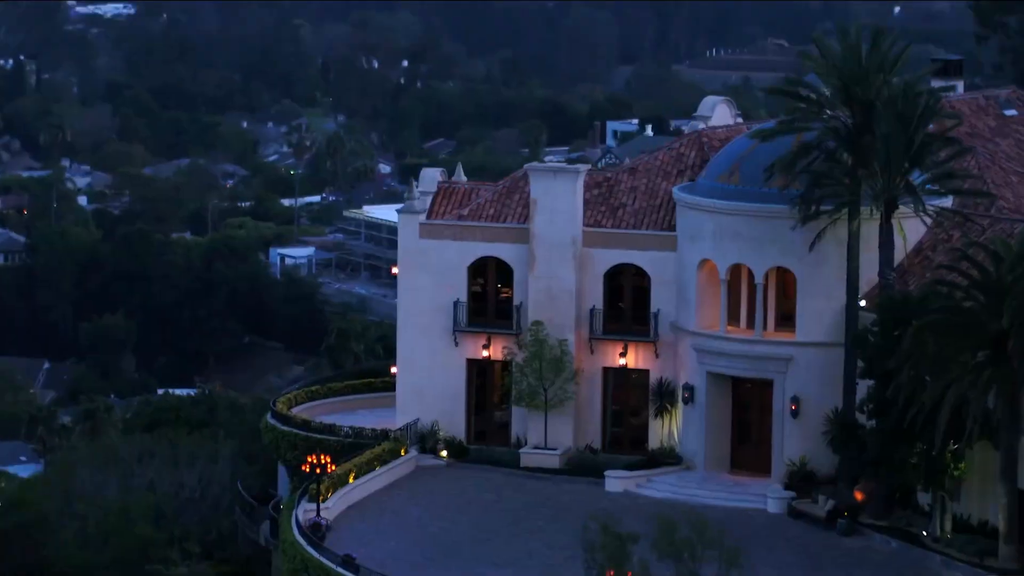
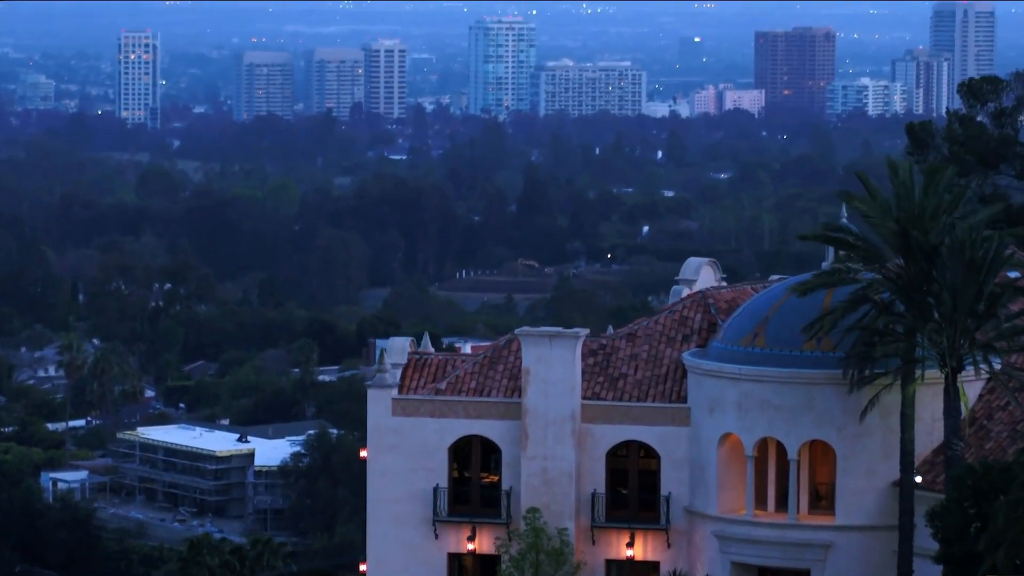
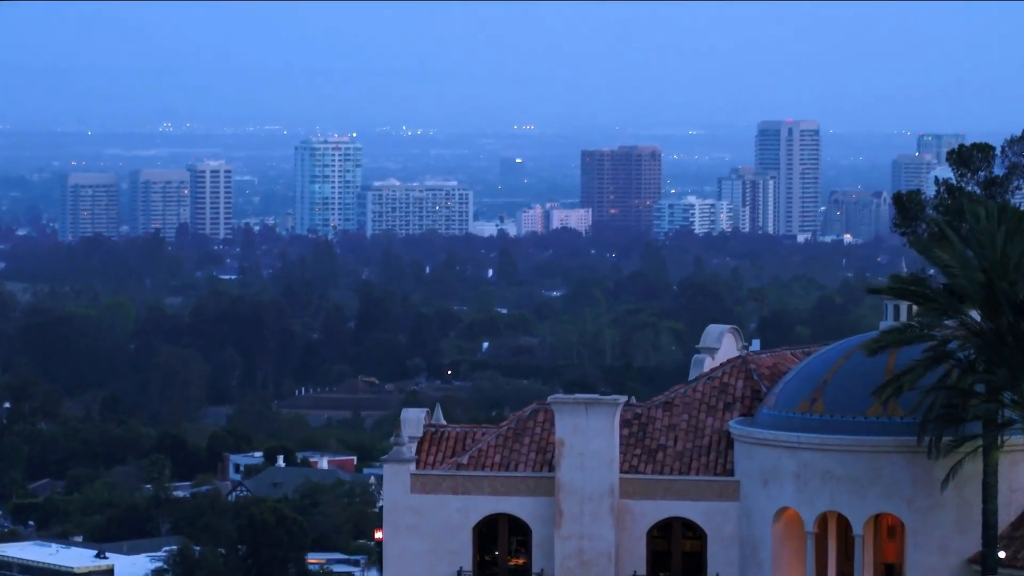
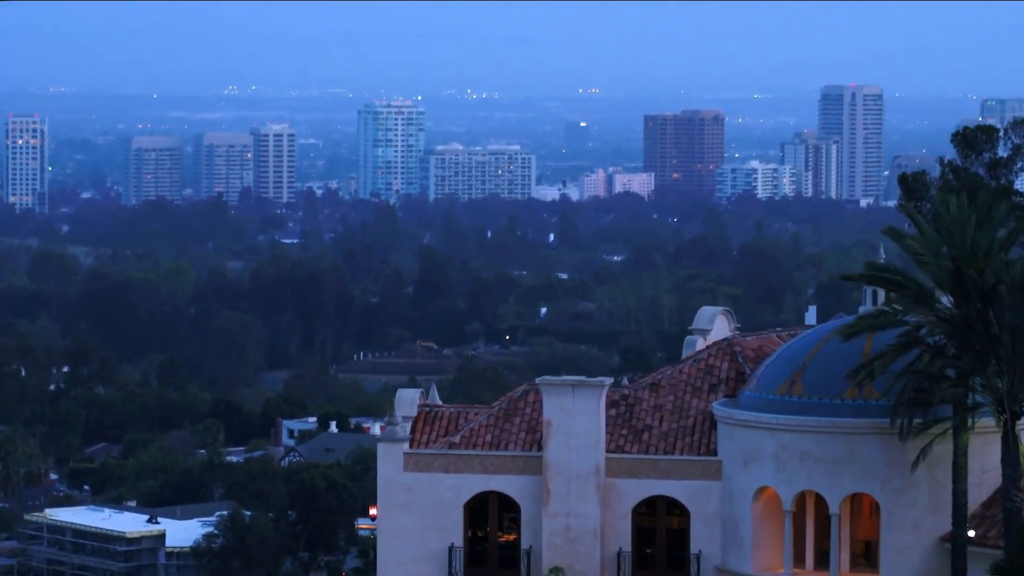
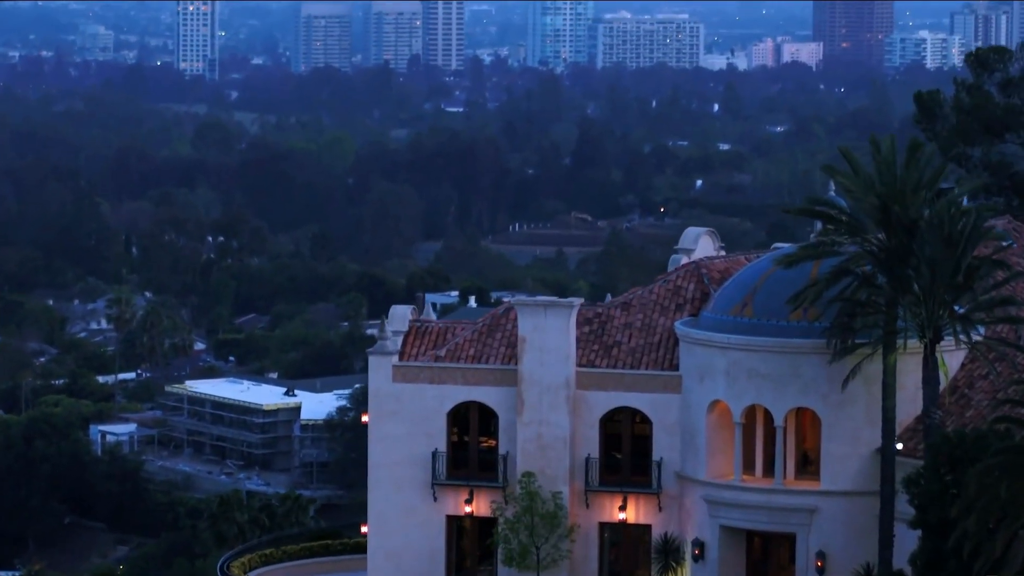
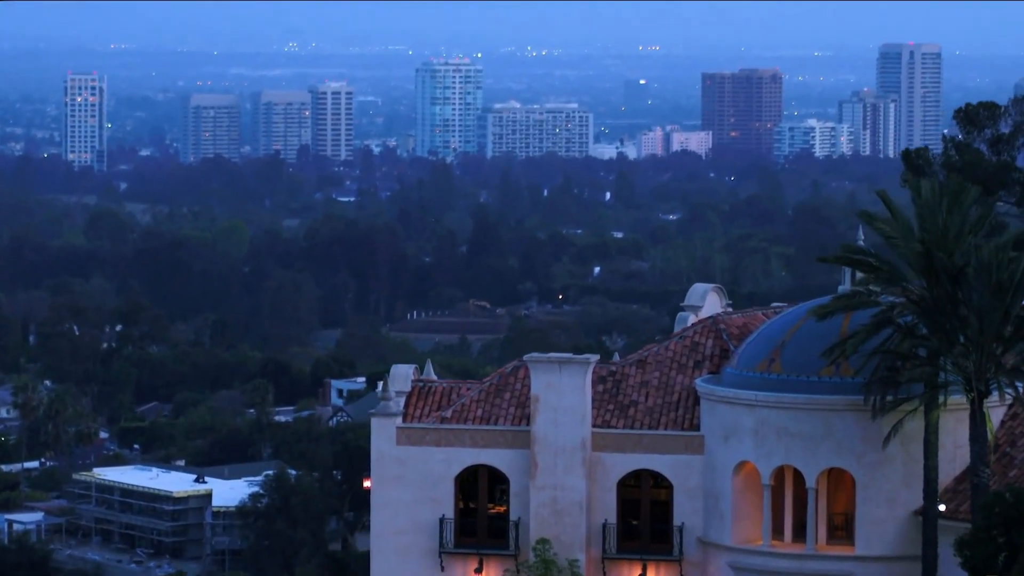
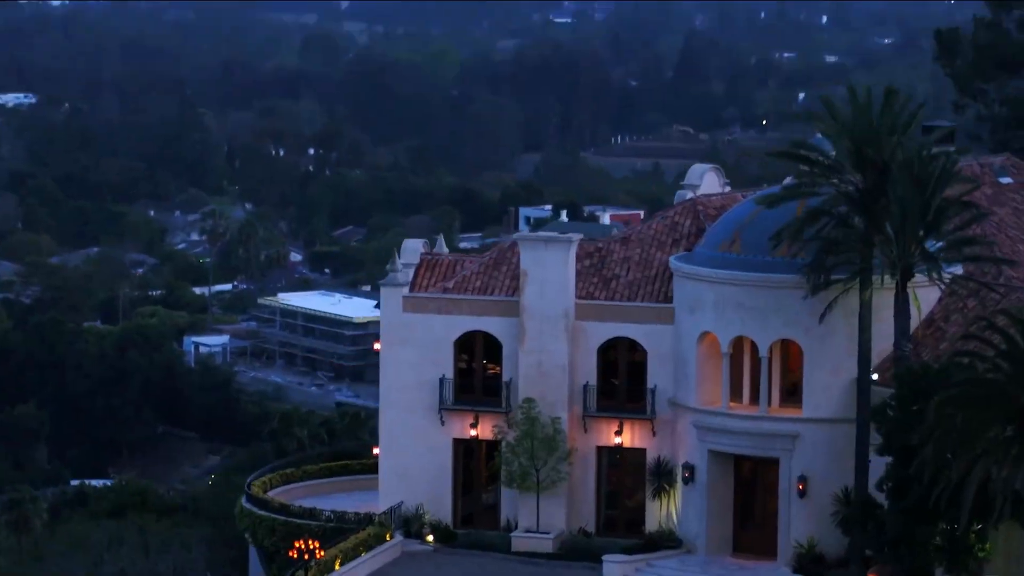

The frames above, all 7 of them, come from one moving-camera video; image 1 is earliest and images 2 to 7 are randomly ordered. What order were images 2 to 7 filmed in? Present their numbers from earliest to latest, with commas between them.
7, 5, 2, 6, 4, 3
